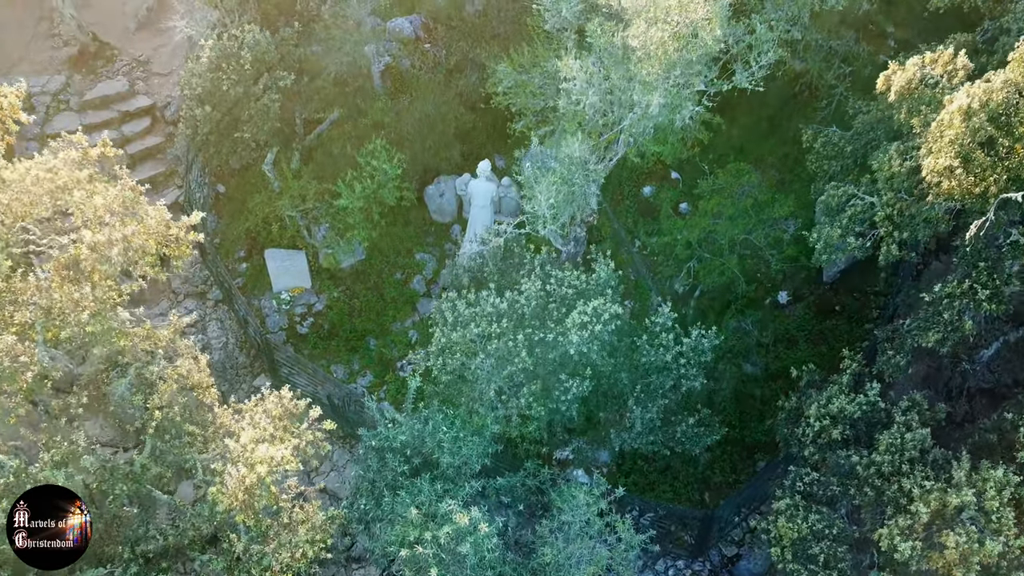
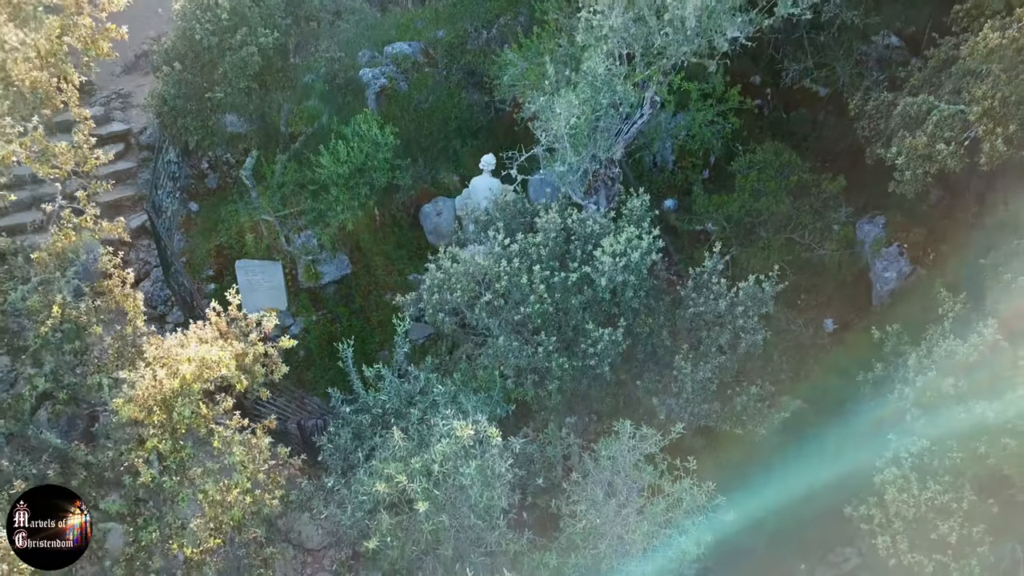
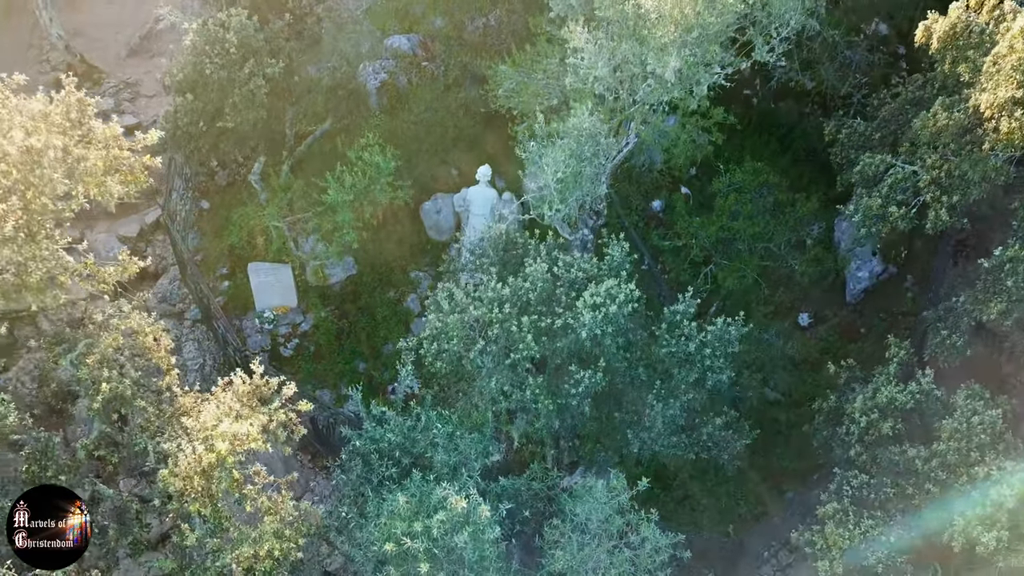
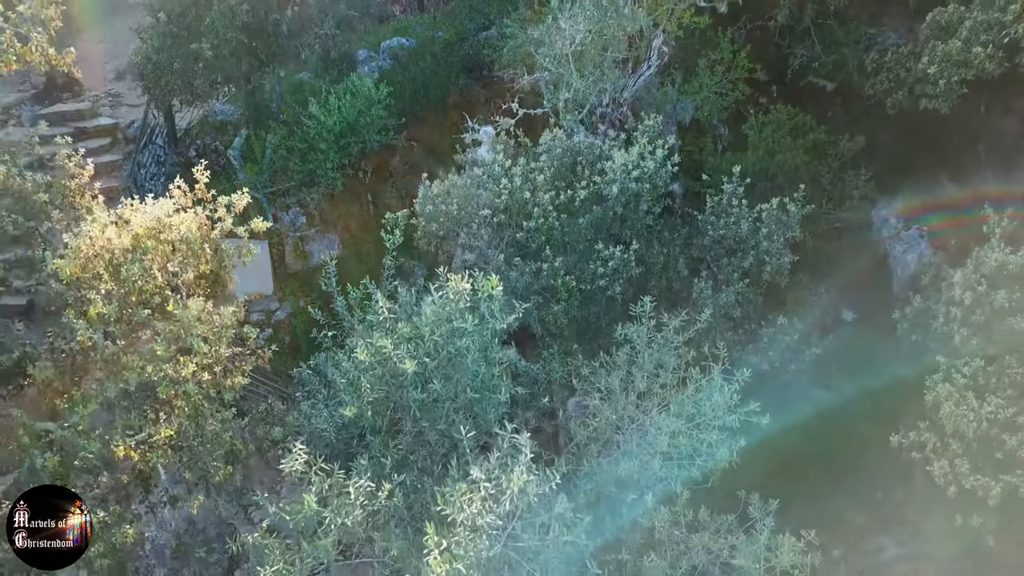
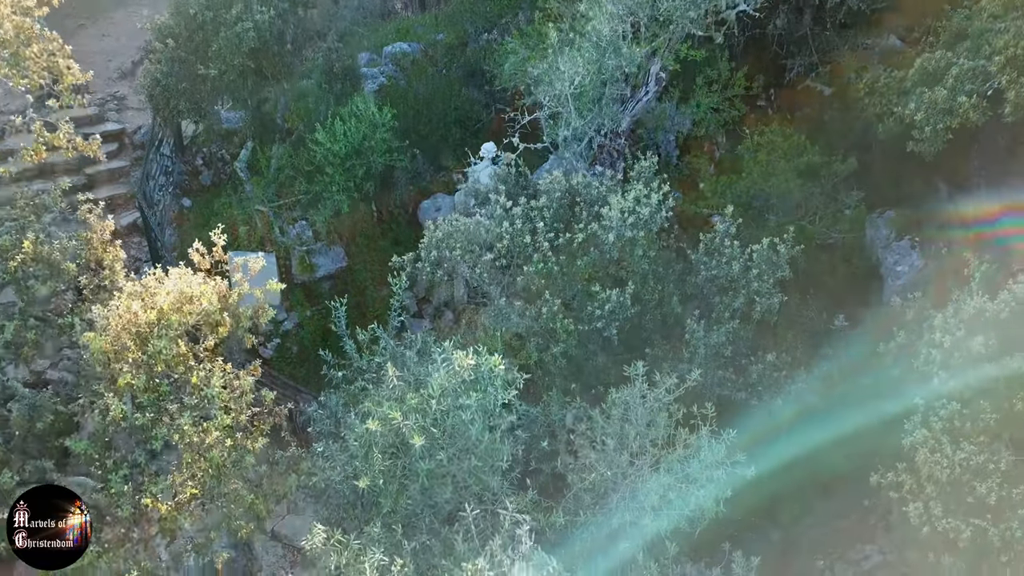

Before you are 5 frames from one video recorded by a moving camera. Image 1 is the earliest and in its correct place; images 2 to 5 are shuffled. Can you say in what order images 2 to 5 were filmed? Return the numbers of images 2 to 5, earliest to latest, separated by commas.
3, 2, 5, 4
